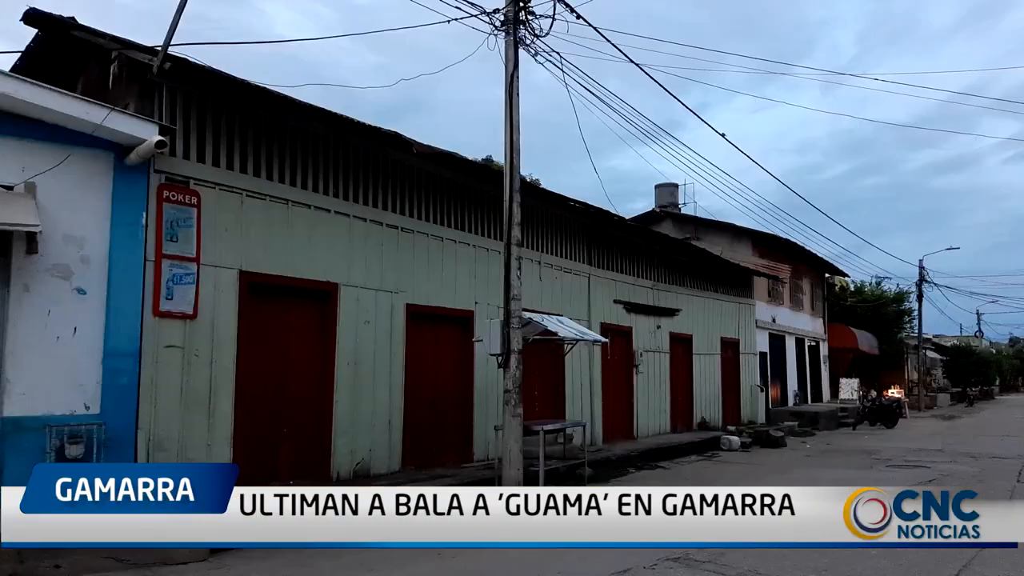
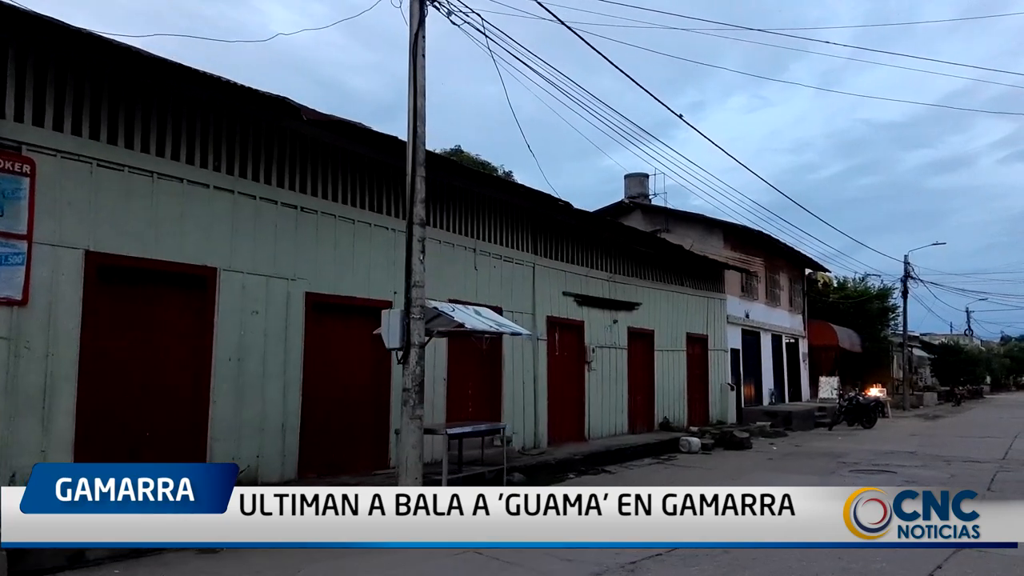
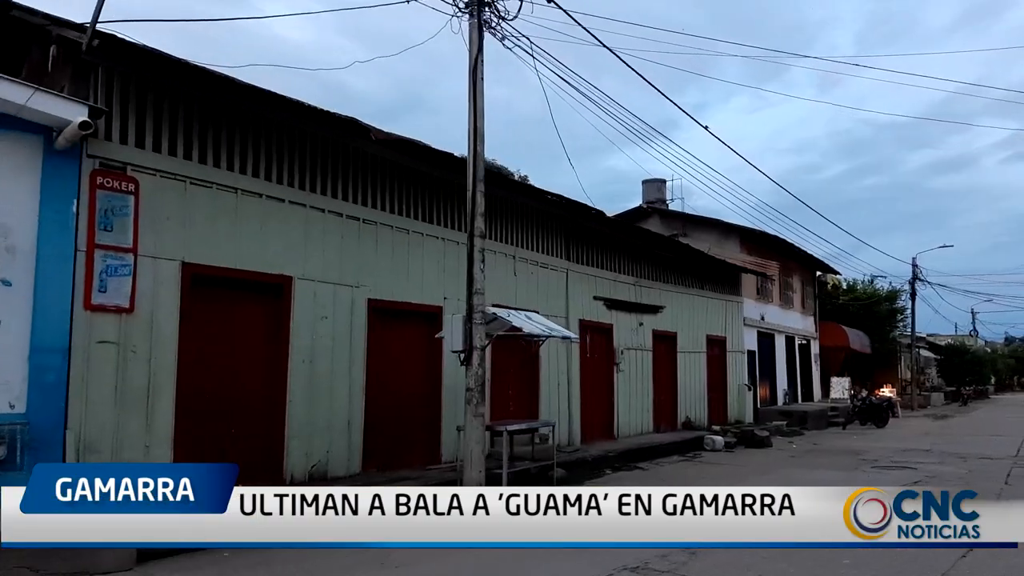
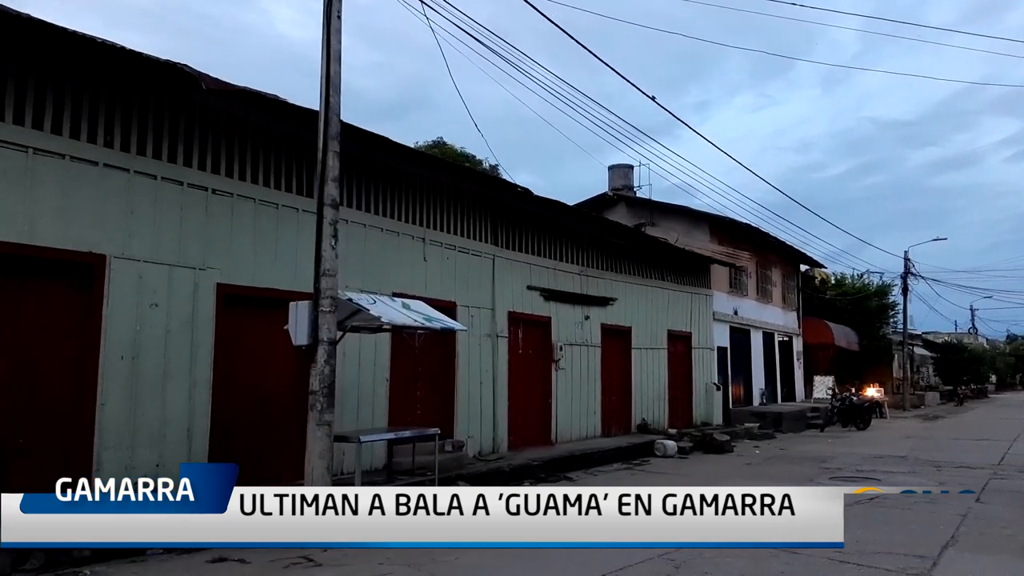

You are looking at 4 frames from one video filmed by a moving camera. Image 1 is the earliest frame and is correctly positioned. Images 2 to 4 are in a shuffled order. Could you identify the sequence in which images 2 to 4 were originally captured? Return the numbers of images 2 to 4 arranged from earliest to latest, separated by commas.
3, 2, 4
